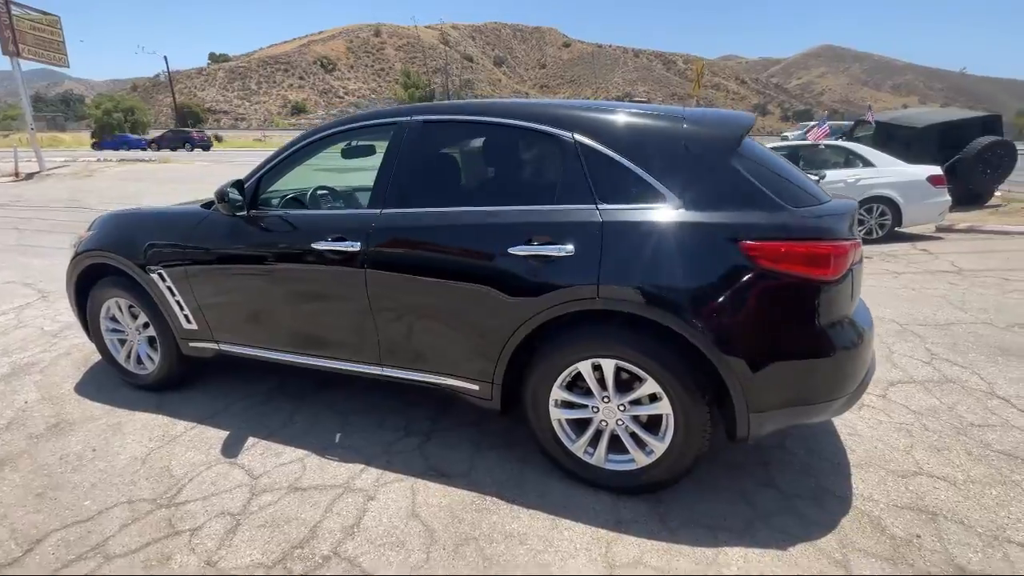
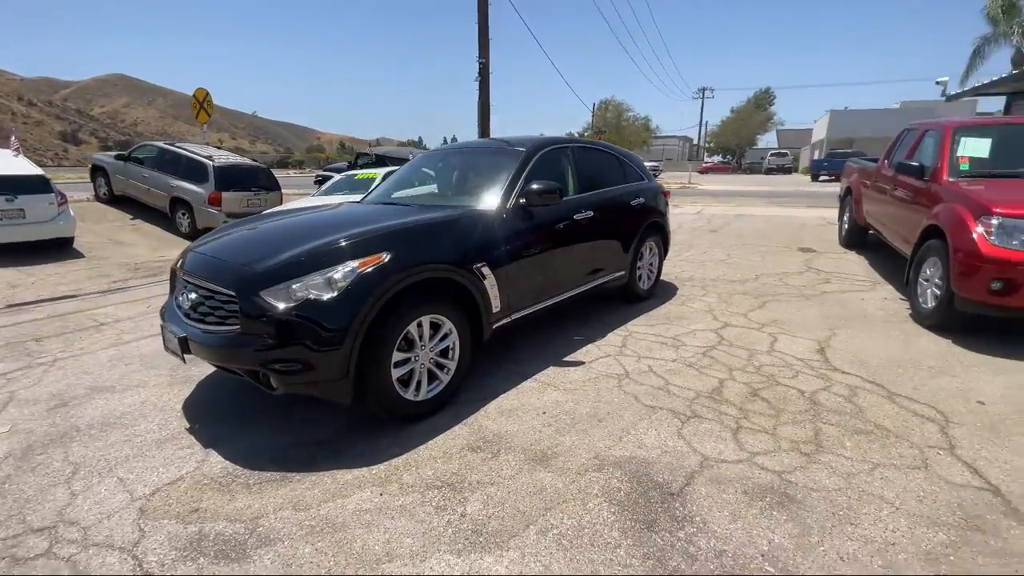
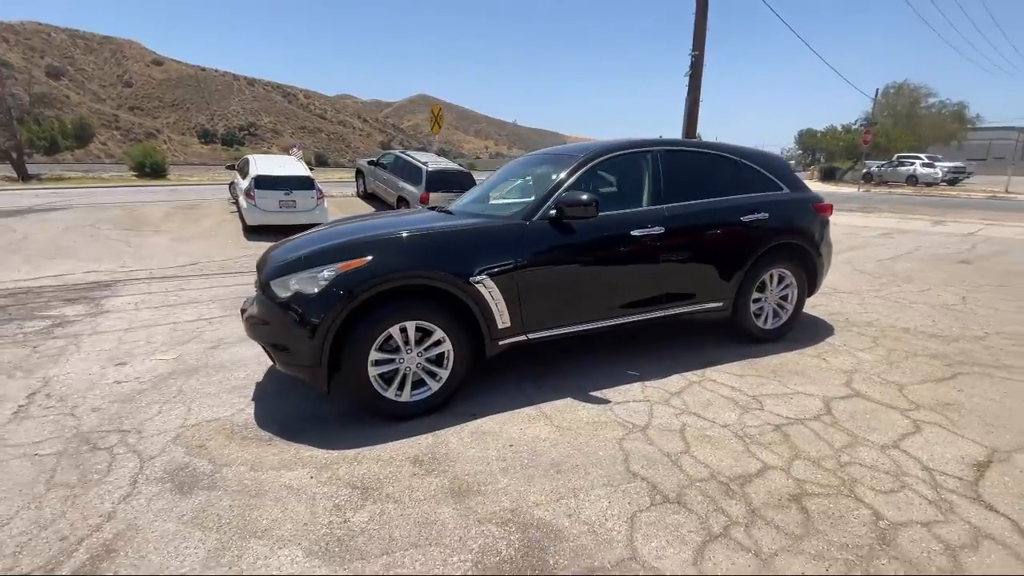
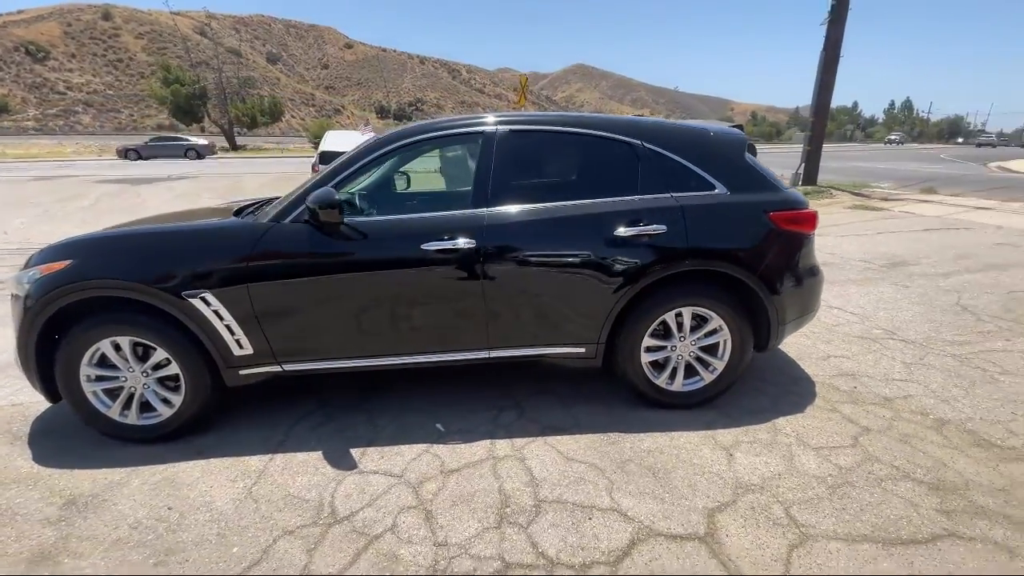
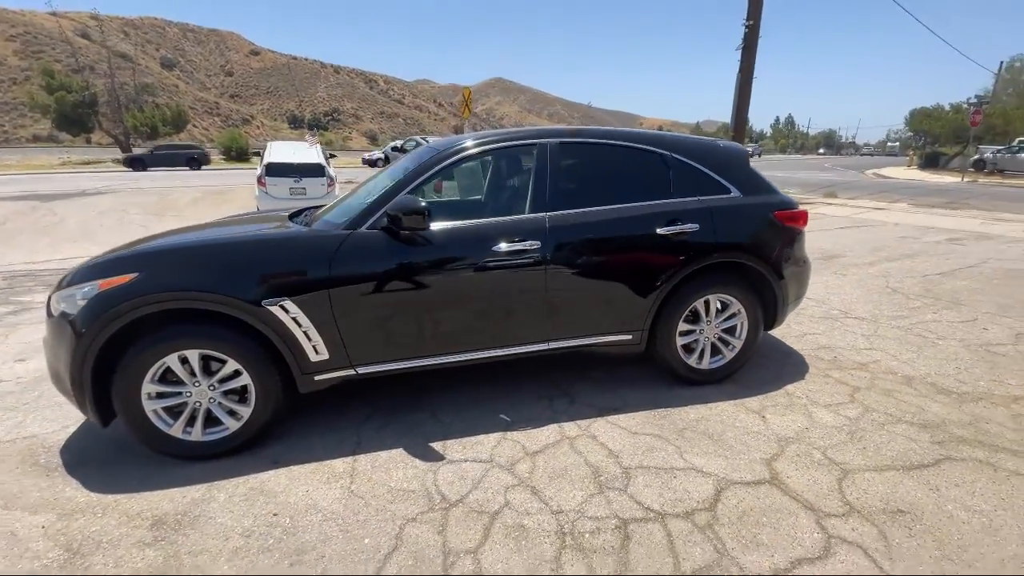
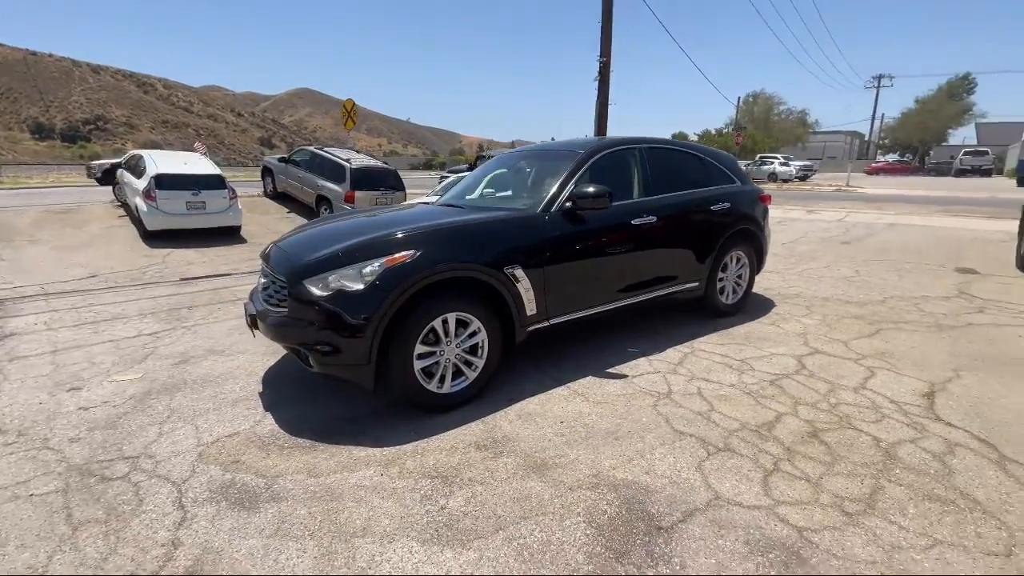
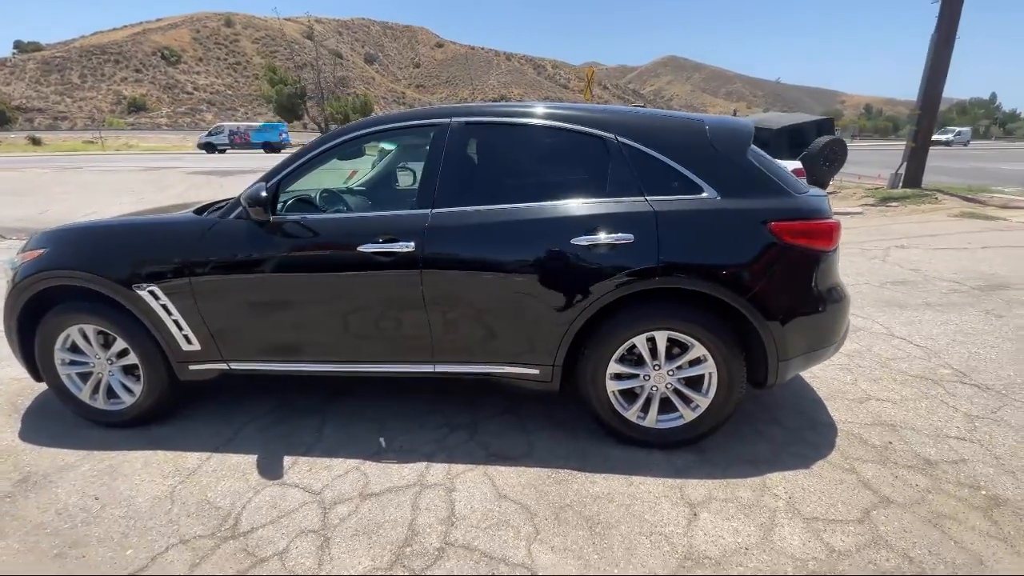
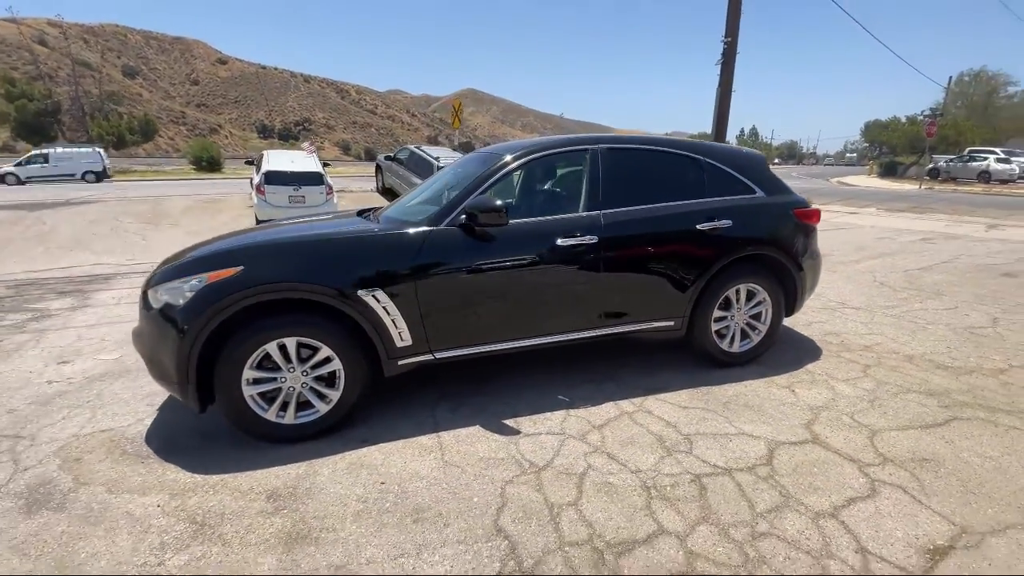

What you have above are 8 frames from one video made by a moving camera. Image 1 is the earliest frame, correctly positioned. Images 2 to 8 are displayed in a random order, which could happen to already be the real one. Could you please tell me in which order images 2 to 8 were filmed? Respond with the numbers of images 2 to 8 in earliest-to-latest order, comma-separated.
7, 4, 5, 8, 3, 6, 2
